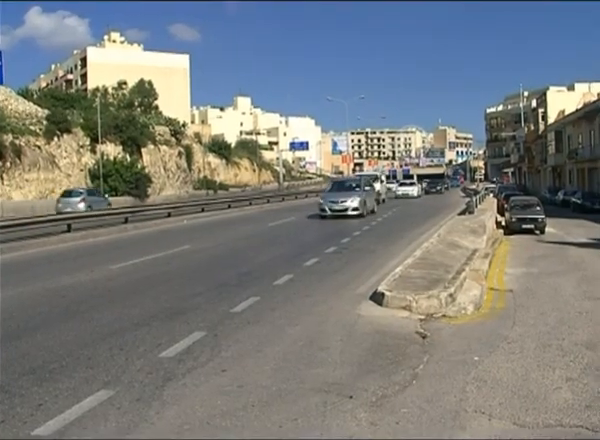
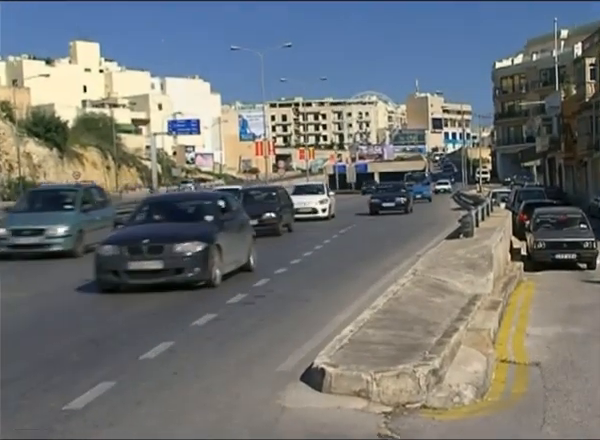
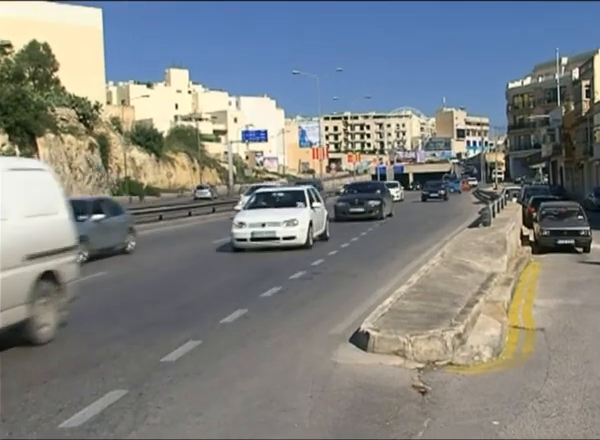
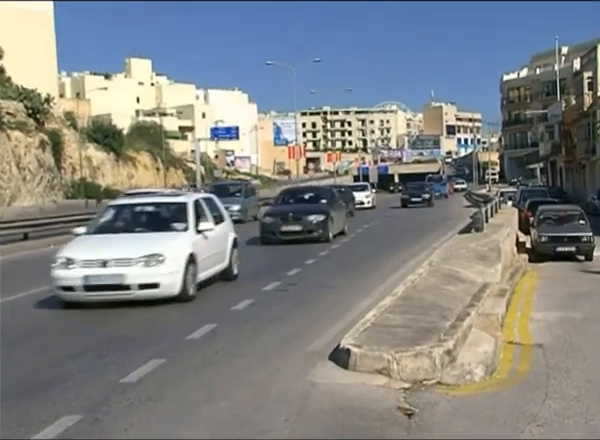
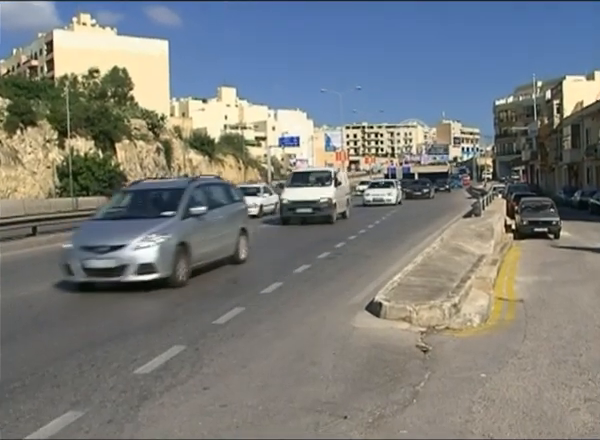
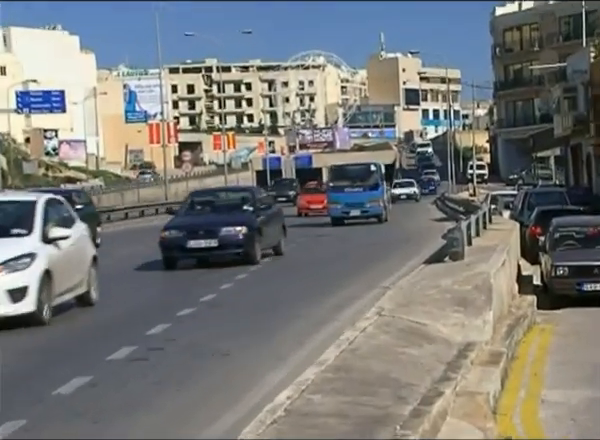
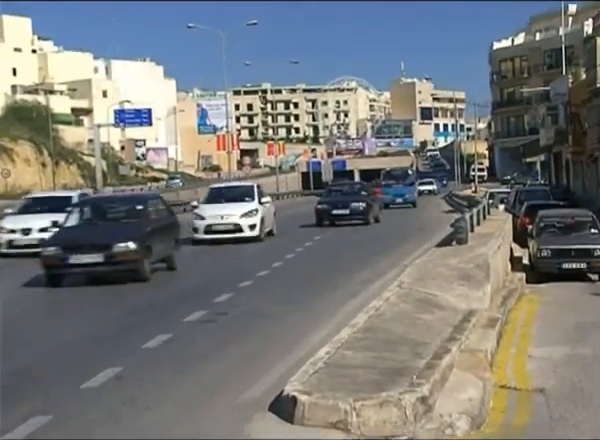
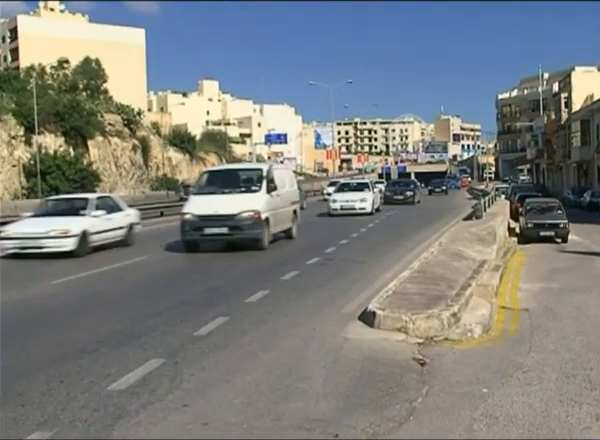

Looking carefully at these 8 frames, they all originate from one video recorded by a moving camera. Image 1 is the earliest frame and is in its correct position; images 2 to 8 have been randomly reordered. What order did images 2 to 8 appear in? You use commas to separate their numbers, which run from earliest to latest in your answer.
5, 8, 3, 4, 2, 7, 6
